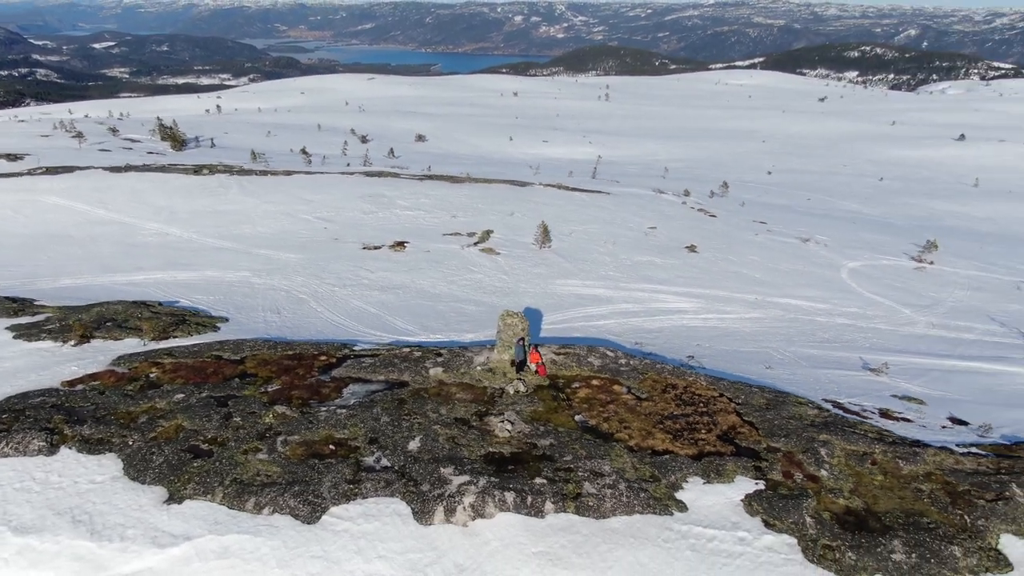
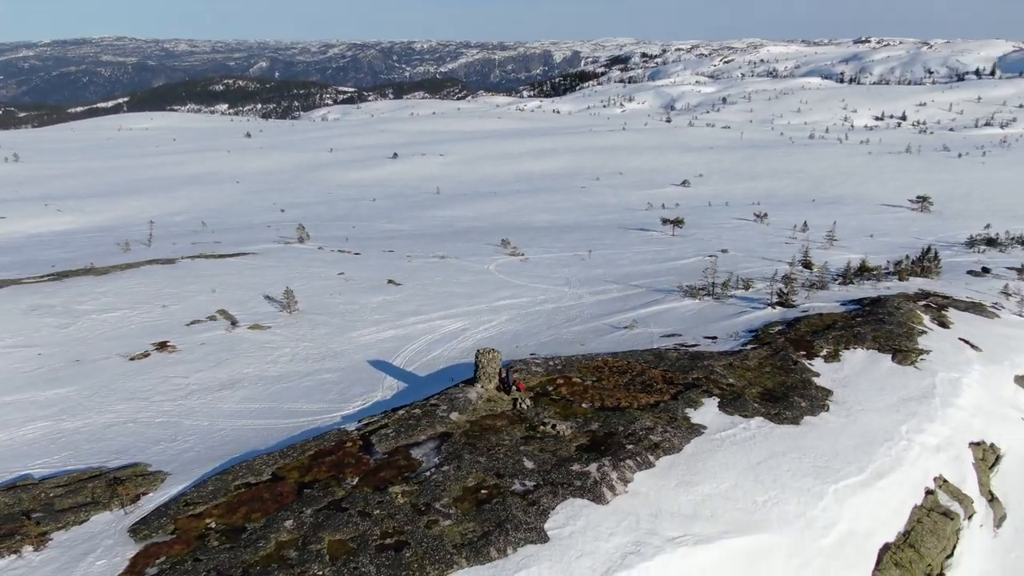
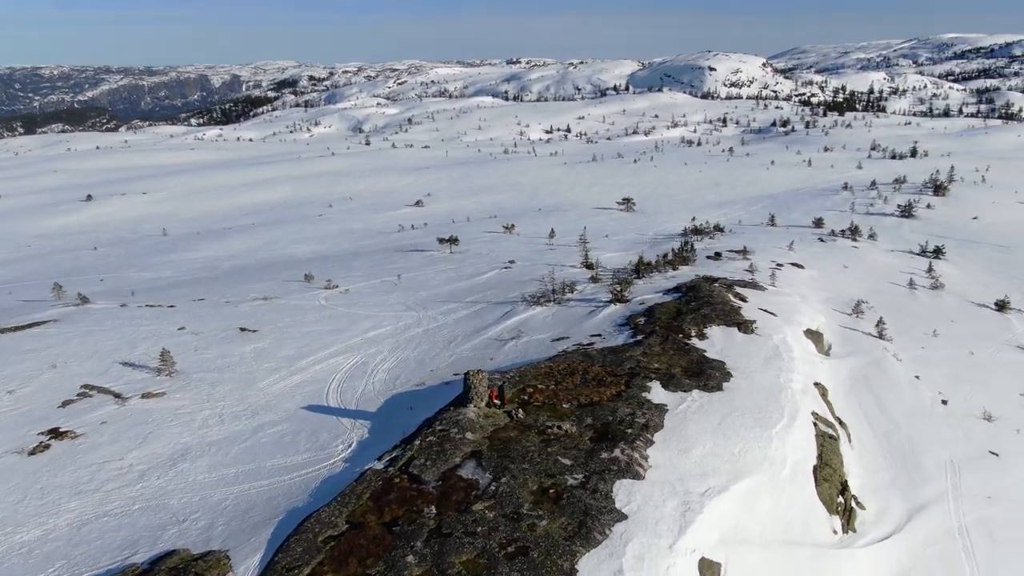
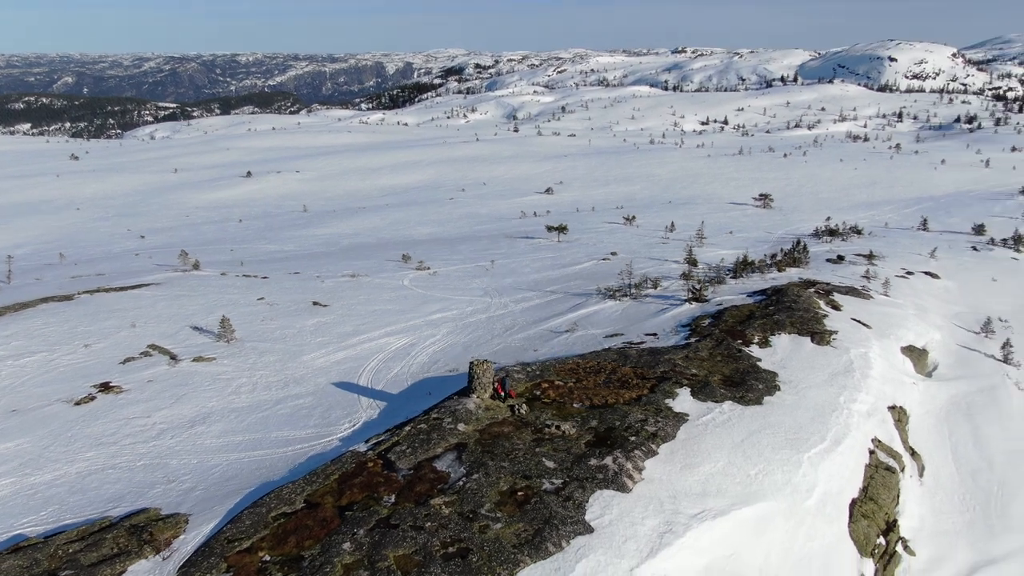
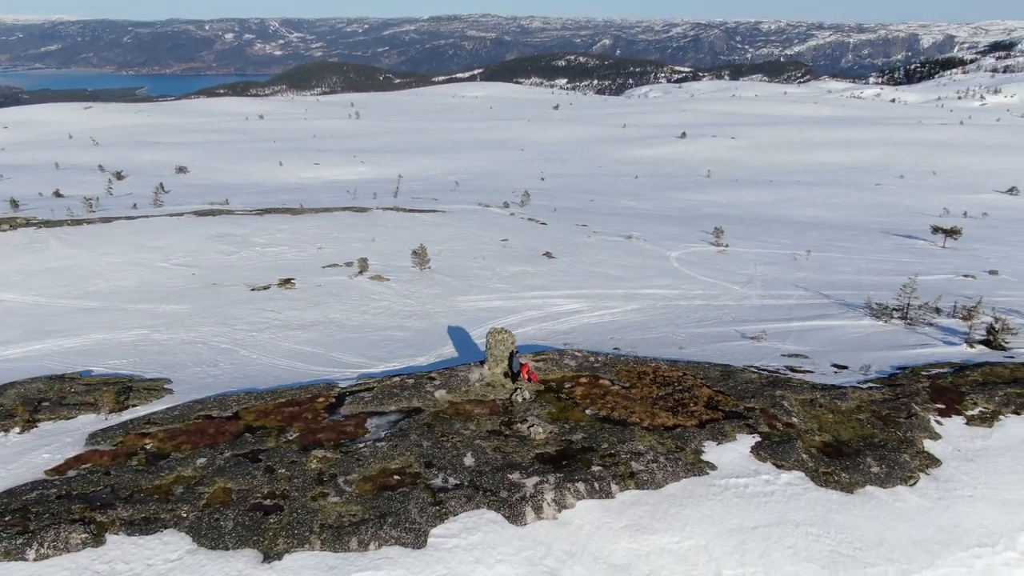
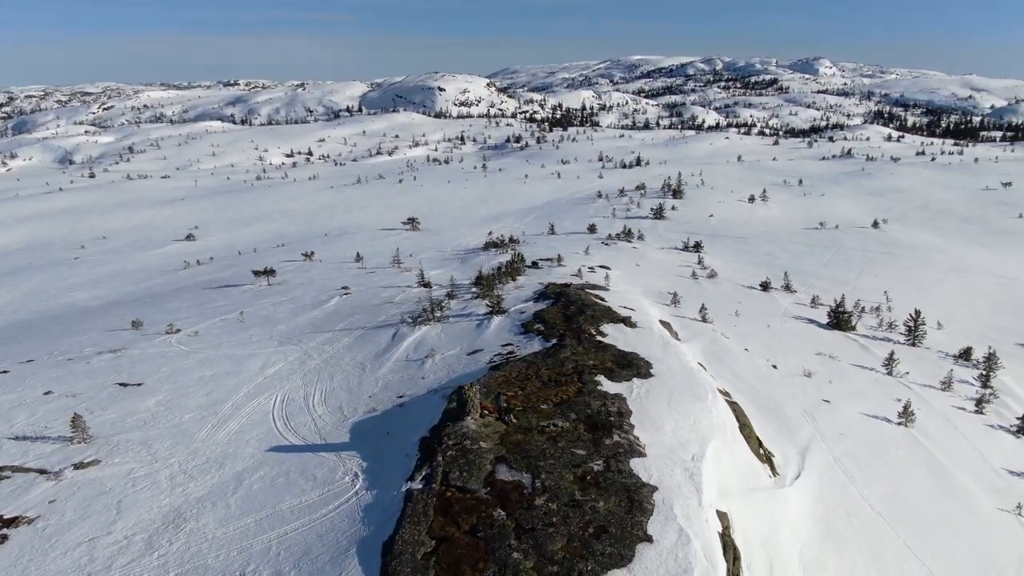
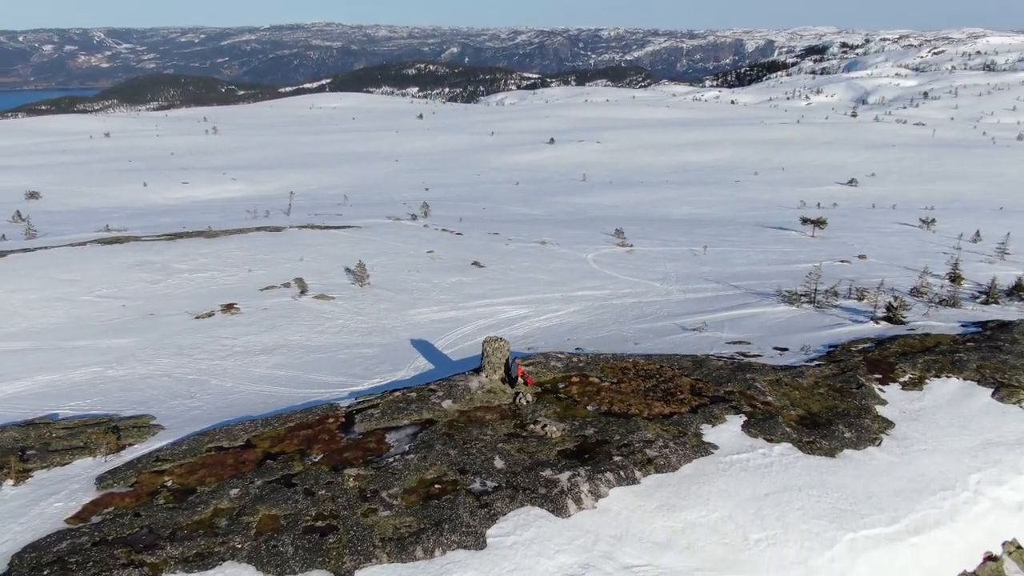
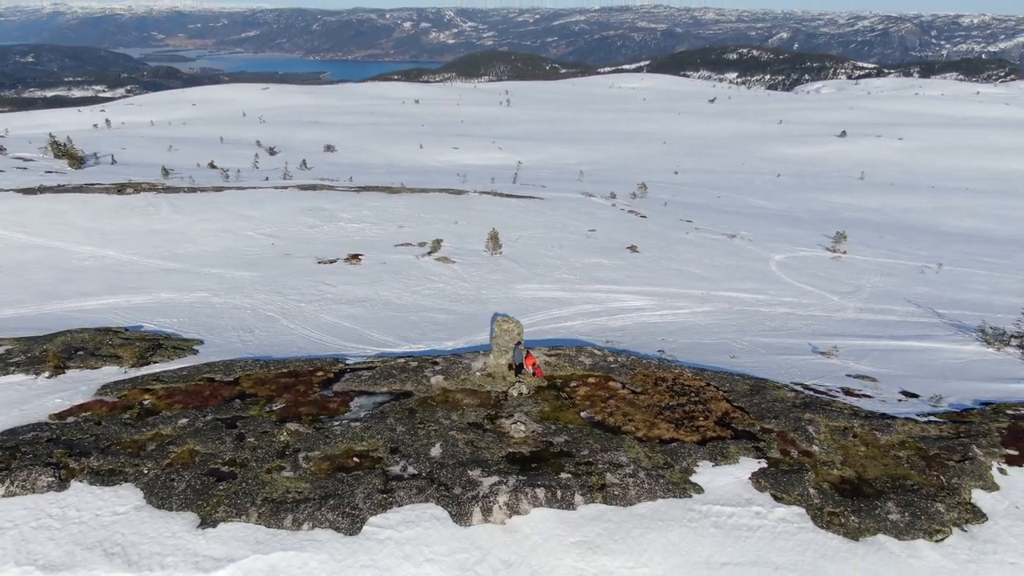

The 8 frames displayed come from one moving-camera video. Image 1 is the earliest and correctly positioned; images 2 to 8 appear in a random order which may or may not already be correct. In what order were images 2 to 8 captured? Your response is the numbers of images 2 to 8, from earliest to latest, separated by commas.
8, 5, 7, 2, 4, 3, 6
